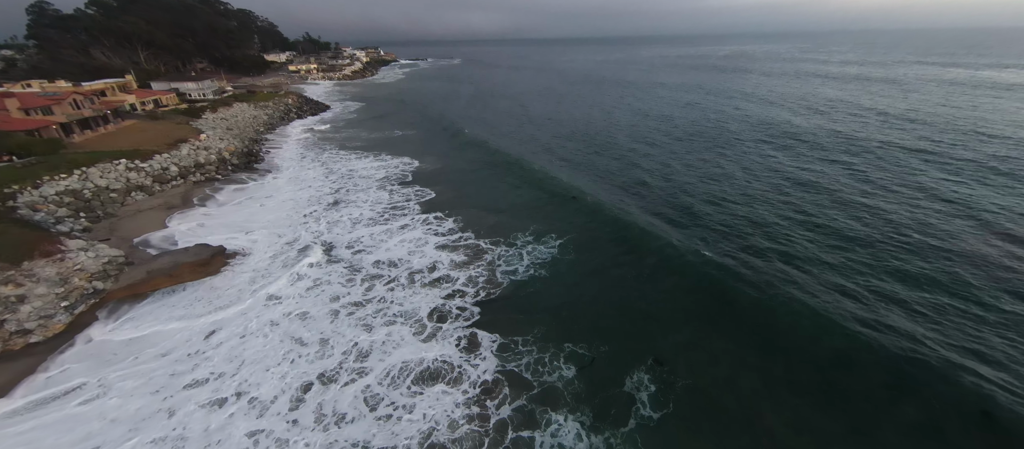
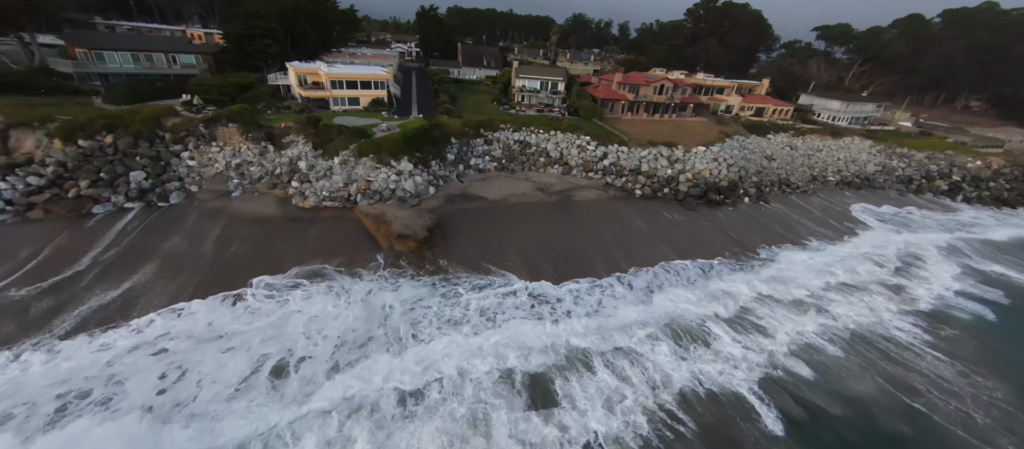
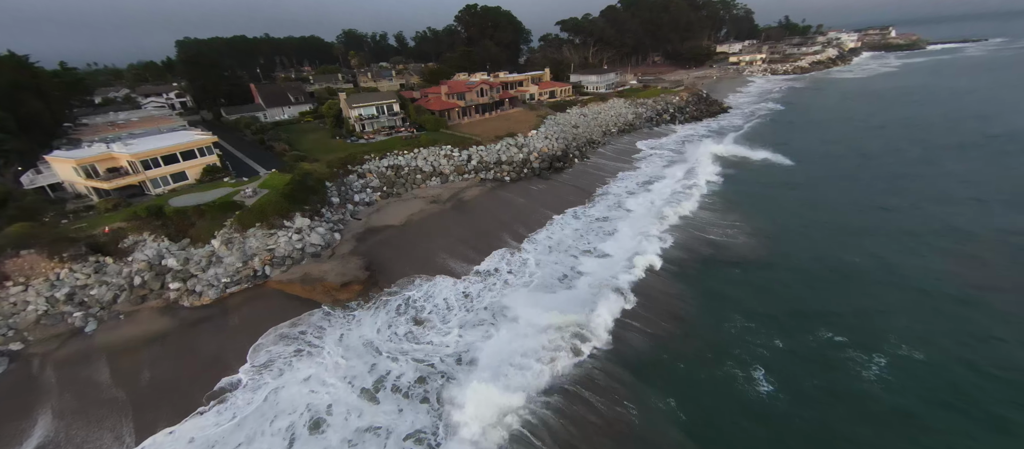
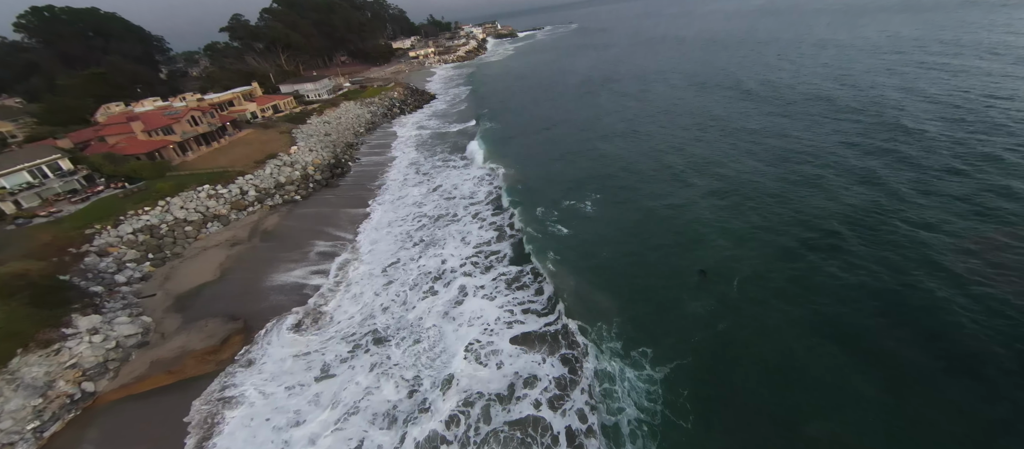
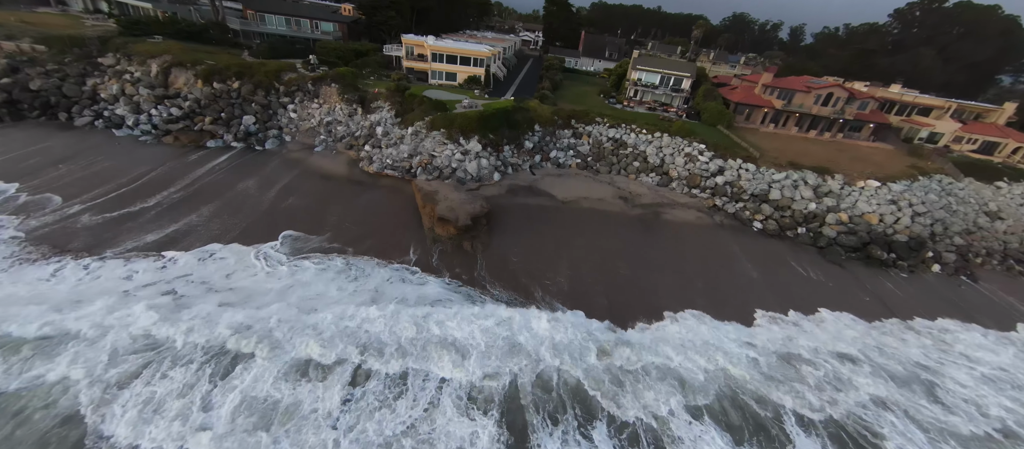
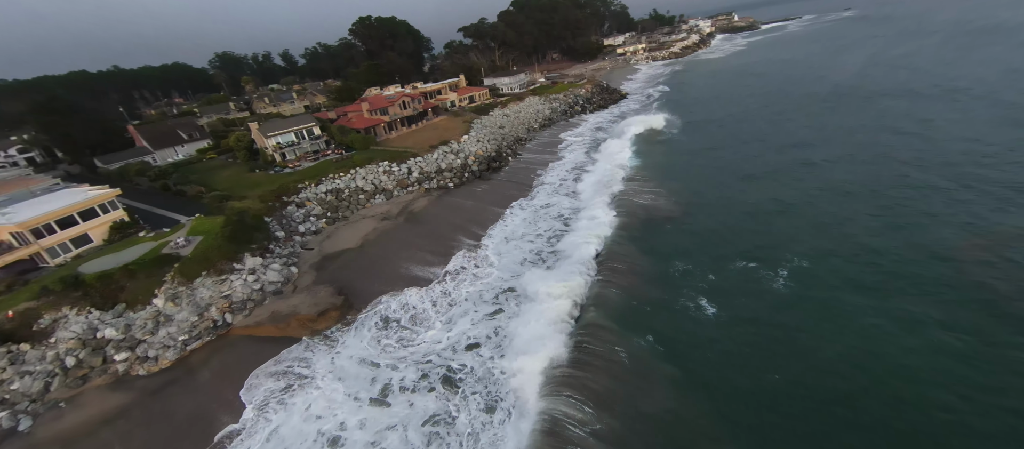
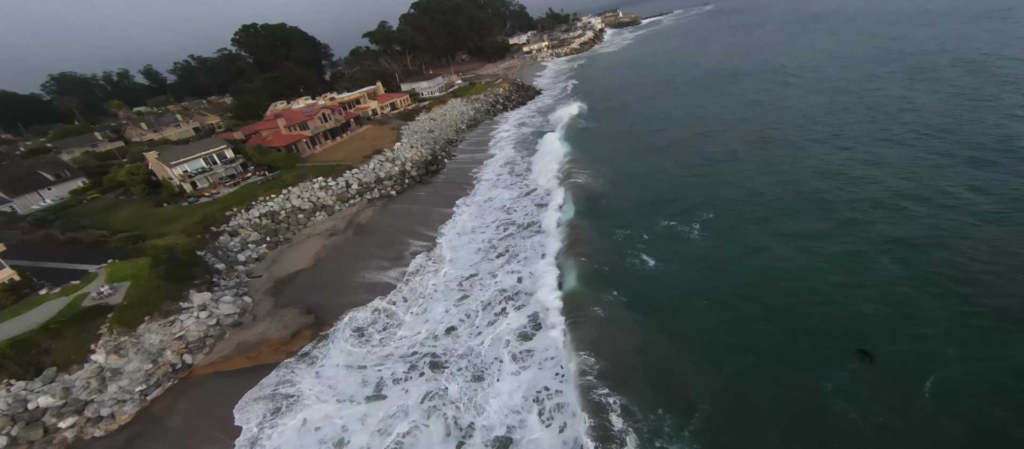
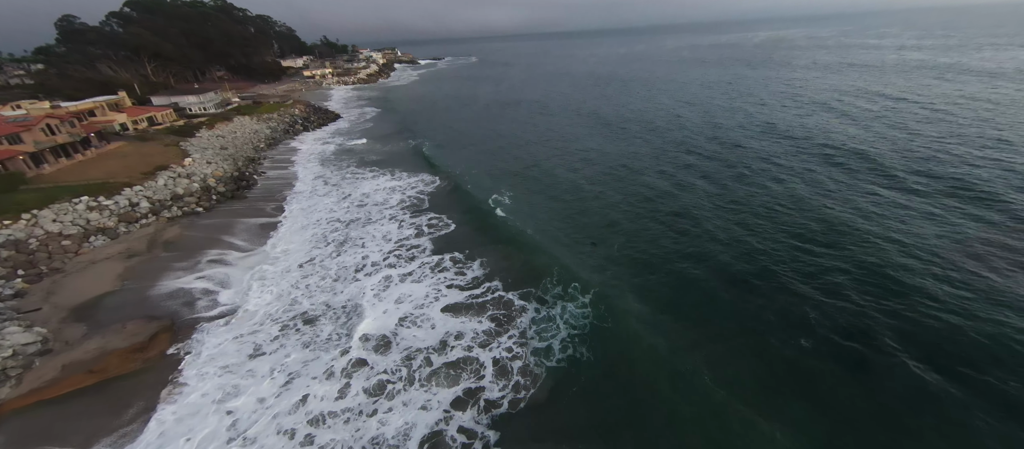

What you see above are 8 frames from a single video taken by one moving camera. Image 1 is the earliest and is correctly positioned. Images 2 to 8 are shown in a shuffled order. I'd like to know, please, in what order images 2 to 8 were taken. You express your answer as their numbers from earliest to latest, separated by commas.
8, 4, 7, 6, 3, 2, 5
